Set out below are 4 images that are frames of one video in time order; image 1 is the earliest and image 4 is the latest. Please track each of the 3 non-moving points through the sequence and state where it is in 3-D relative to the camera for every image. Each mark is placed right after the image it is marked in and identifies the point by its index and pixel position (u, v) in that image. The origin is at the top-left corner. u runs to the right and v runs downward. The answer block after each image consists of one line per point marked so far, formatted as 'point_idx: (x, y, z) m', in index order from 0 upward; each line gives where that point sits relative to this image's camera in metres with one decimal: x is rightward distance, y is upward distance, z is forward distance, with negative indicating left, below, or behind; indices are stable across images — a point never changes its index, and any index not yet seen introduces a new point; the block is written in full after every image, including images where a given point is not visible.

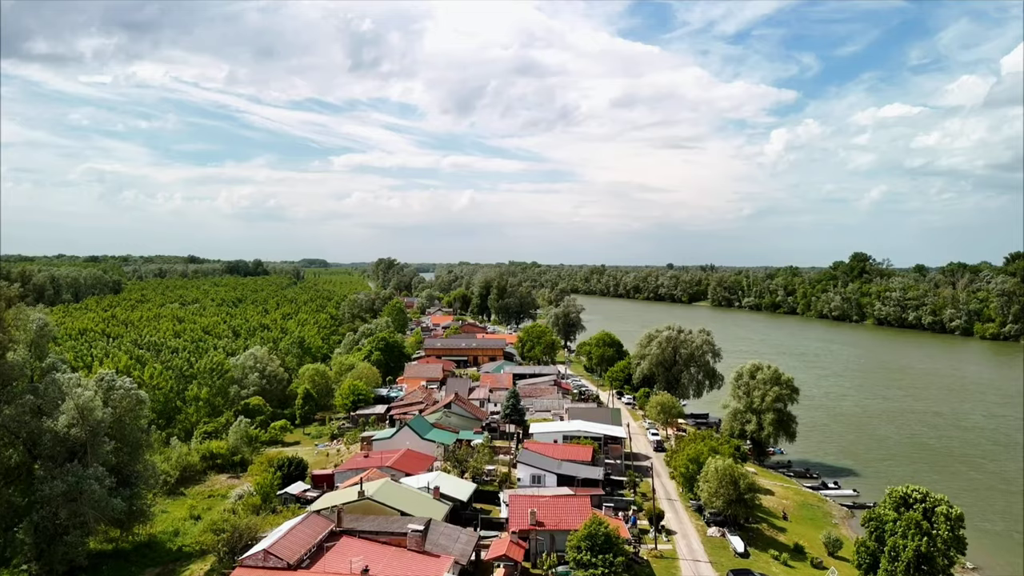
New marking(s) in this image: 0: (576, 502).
0: (+2.0, -6.7, +19.7) m
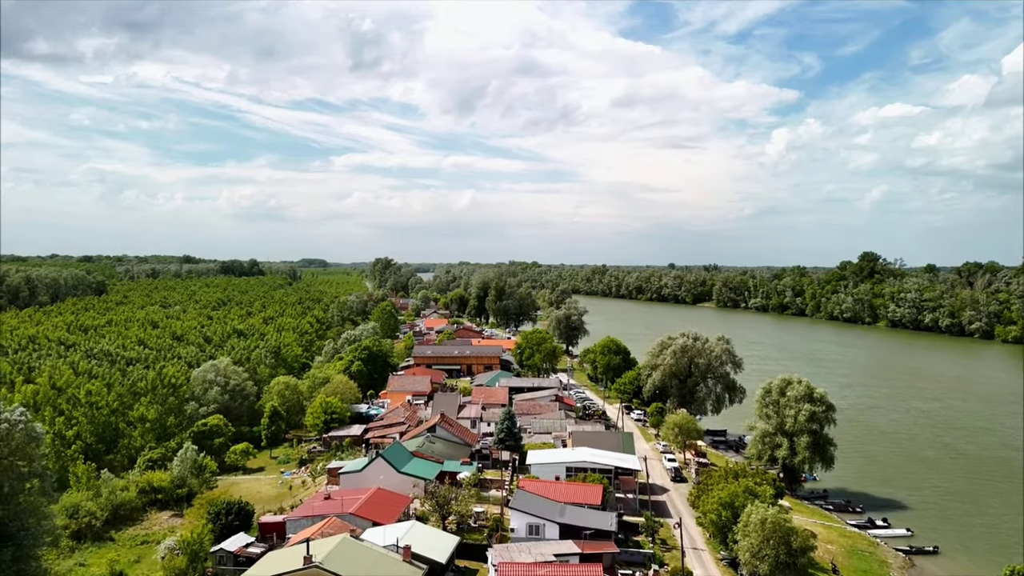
0: (+1.7, -6.9, +15.3) m
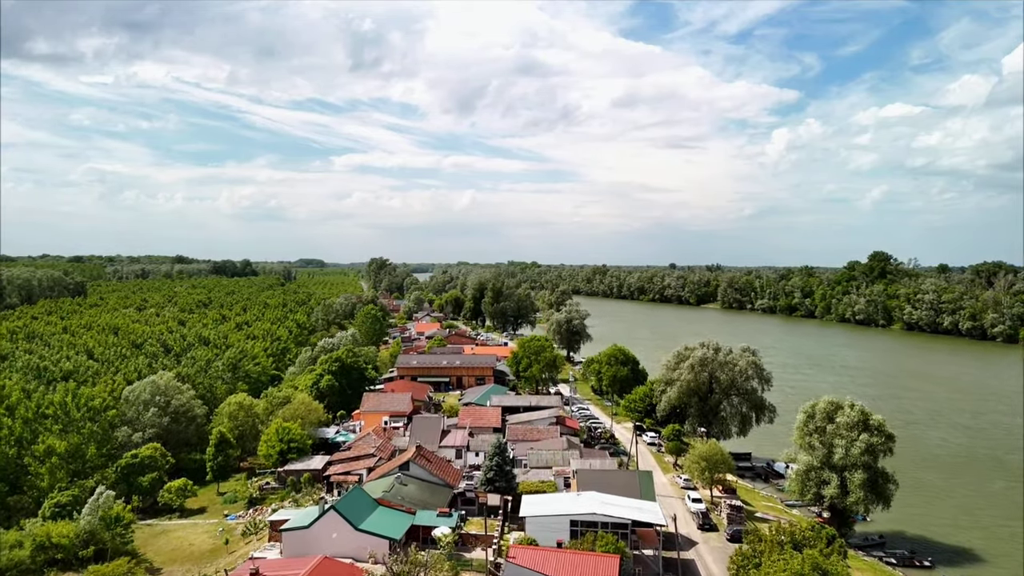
0: (+1.4, -7.0, +10.4) m
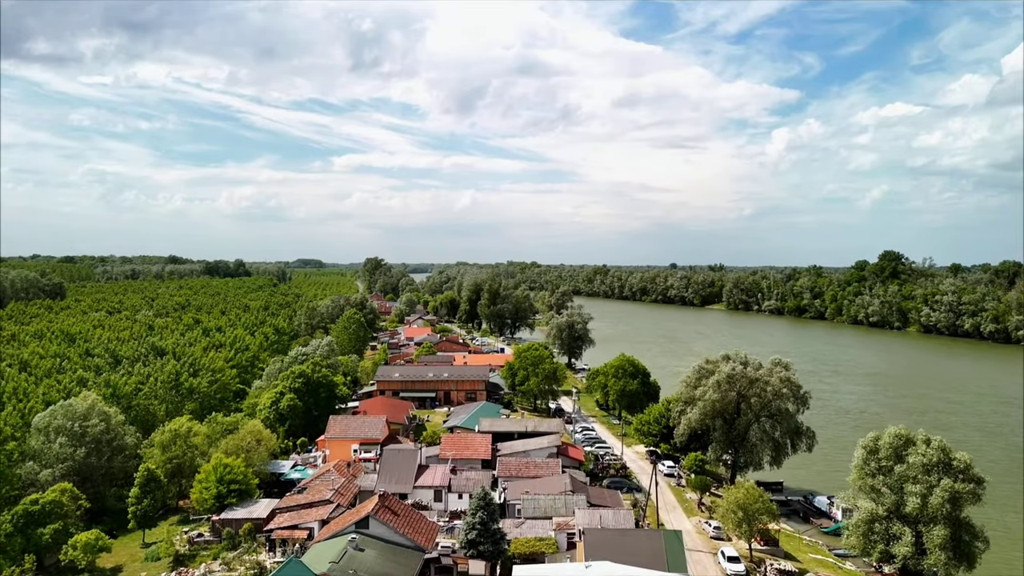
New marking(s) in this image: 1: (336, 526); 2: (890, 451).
0: (+1.1, -7.2, +5.6) m
1: (-4.9, -6.7, +17.7) m
2: (+12.0, -5.1, +20.0) m
